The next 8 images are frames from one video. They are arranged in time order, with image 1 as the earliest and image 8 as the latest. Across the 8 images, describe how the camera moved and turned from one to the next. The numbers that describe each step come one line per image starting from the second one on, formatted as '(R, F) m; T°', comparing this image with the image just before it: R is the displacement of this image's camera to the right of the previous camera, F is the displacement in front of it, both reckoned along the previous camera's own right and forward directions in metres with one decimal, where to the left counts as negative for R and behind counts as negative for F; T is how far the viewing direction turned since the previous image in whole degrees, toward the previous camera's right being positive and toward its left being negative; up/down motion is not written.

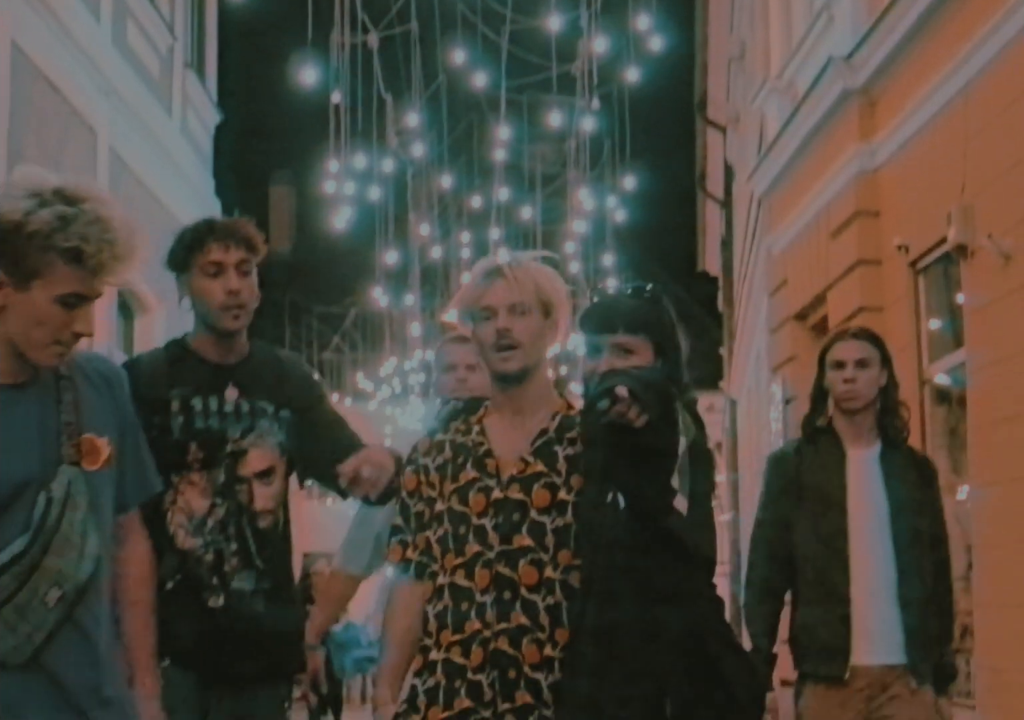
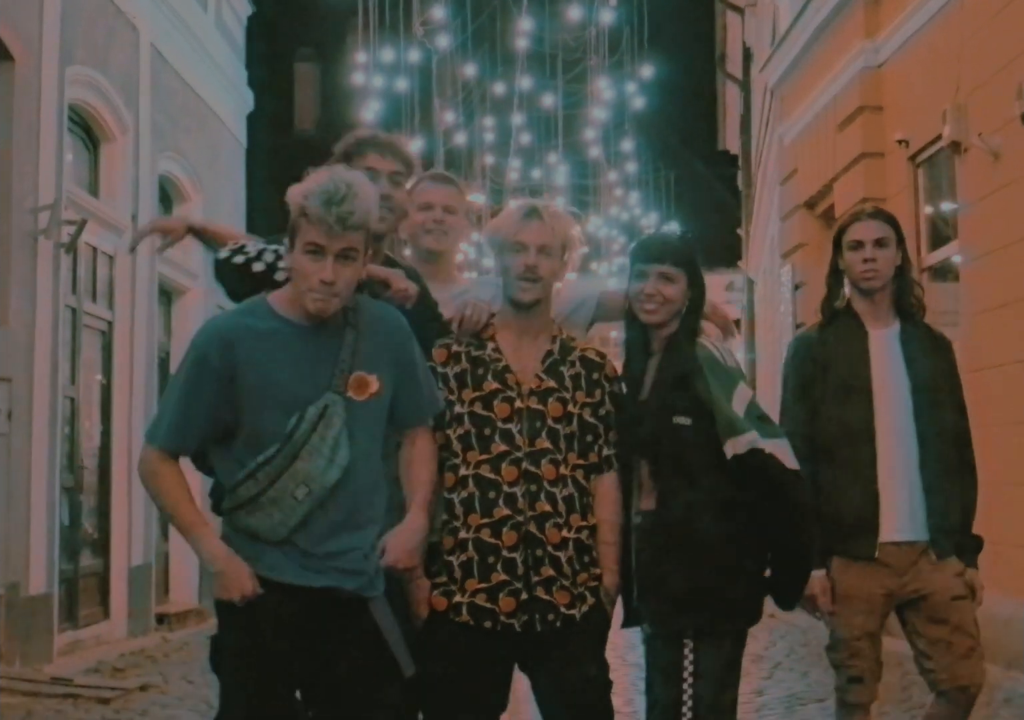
(0.0, -0.7) m; -1°
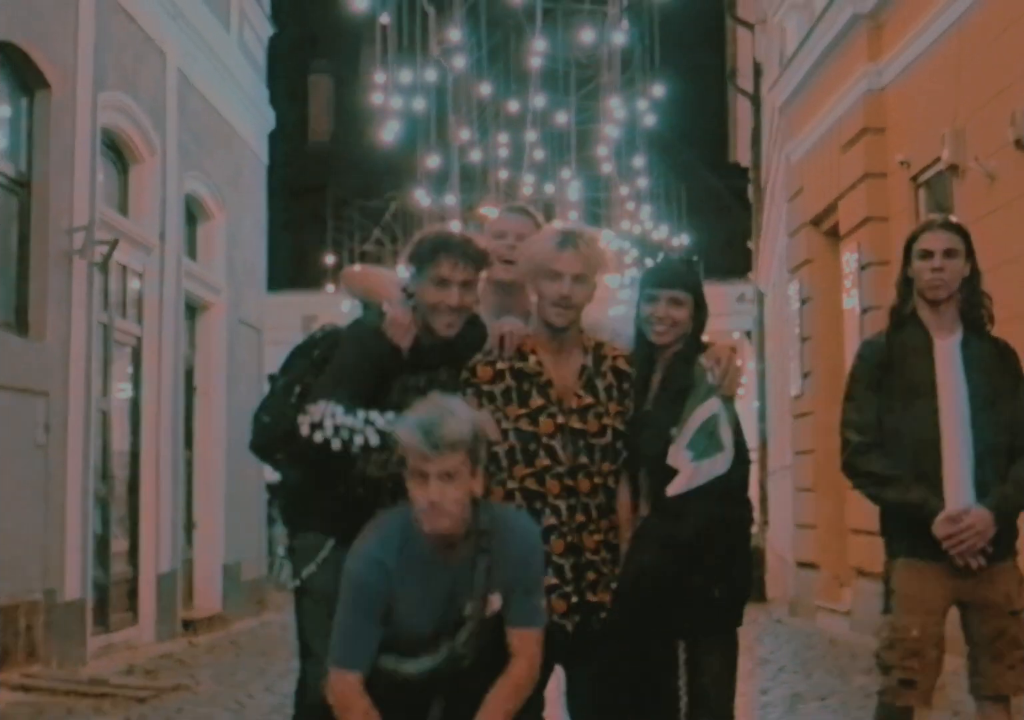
(0.0, -0.4) m; 0°
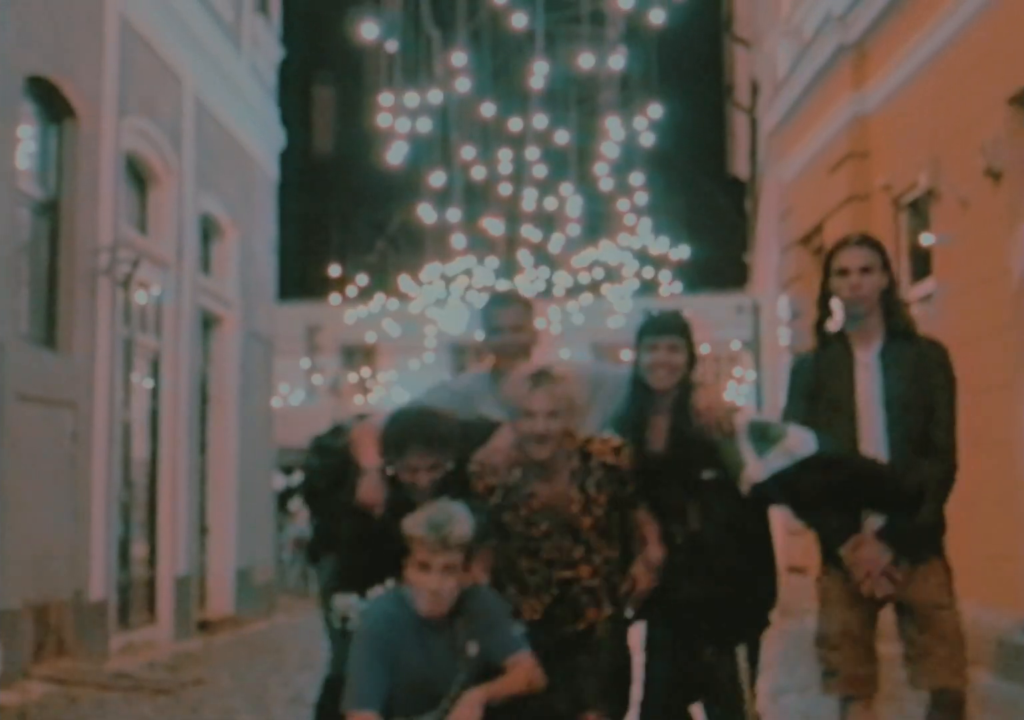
(0.0, -0.6) m; 0°
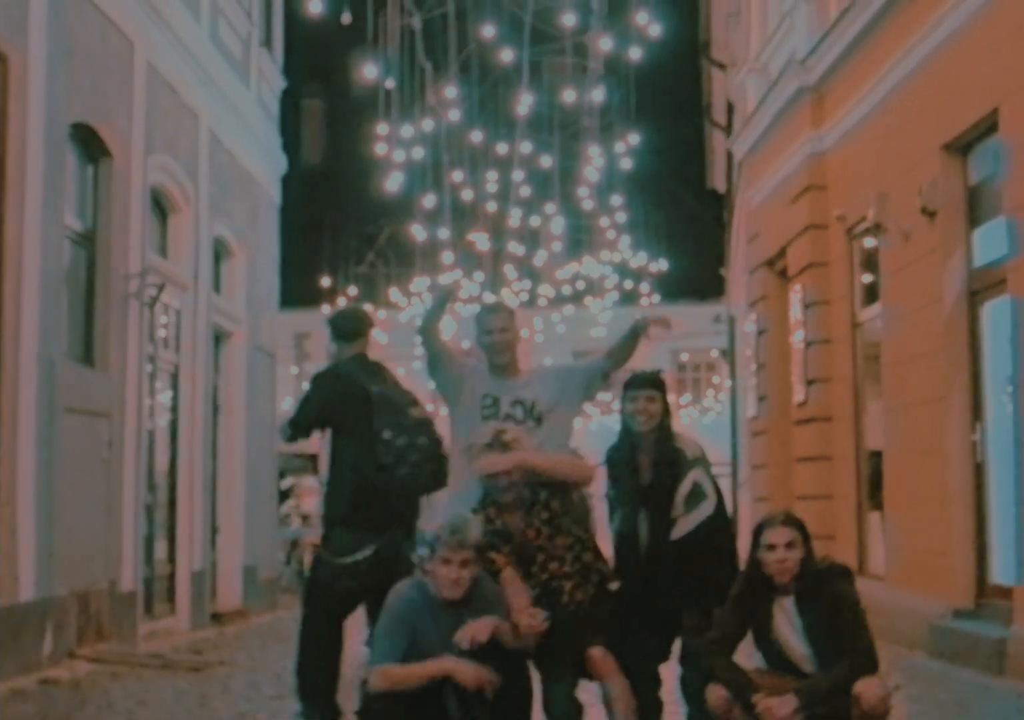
(0.0, -1.2) m; +1°
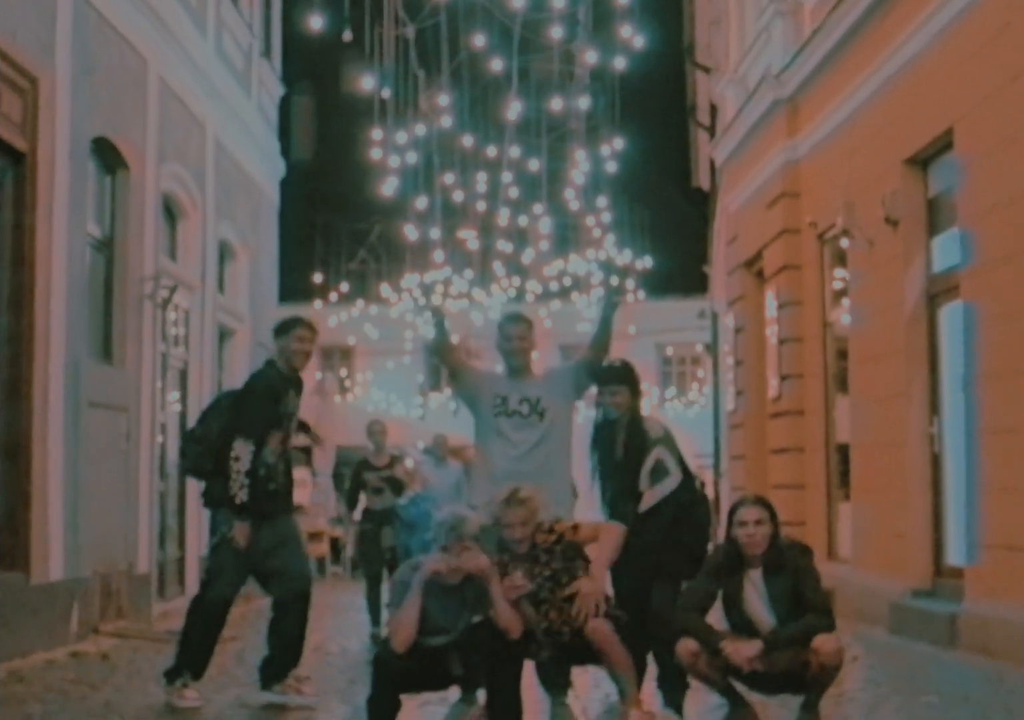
(0.0, -0.8) m; 0°
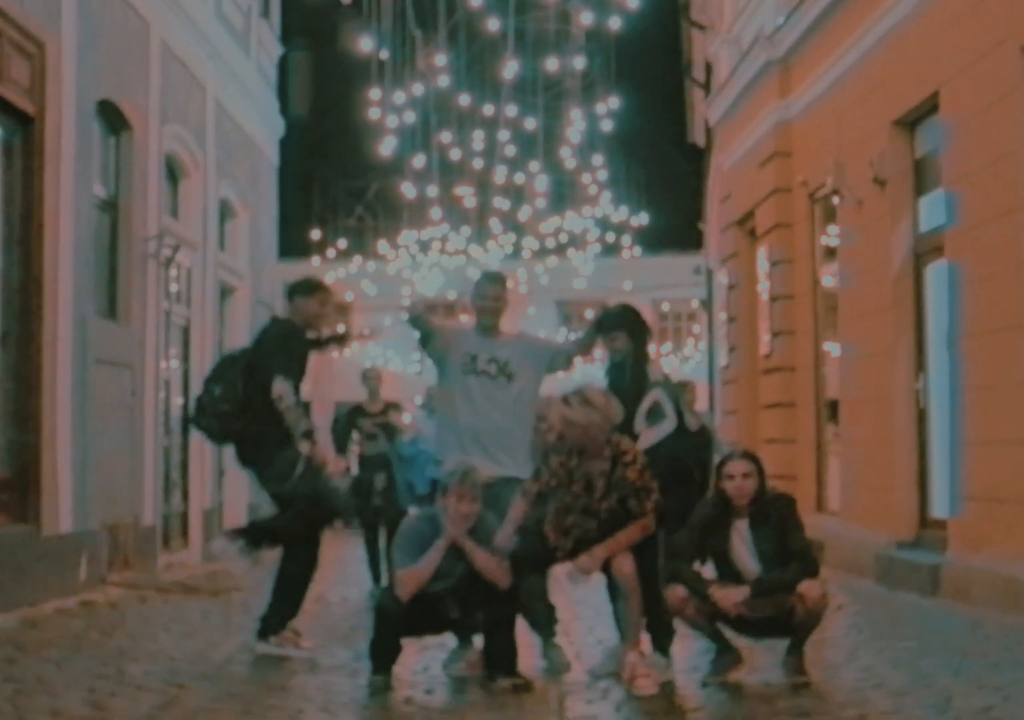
(0.0, -0.3) m; 0°
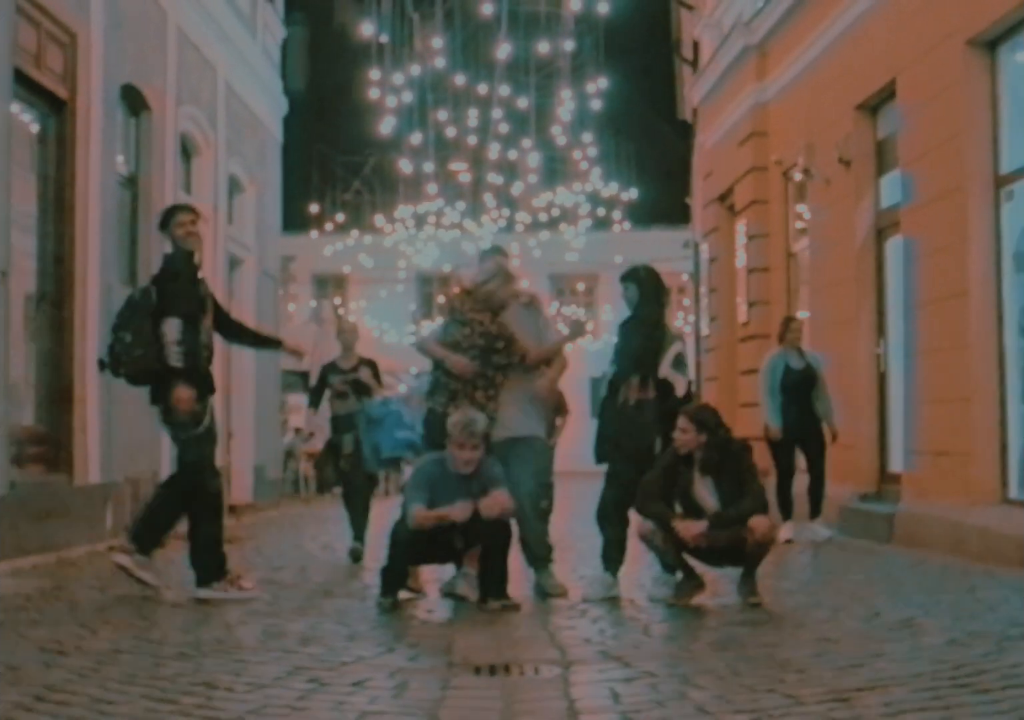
(0.0, -1.0) m; 0°
